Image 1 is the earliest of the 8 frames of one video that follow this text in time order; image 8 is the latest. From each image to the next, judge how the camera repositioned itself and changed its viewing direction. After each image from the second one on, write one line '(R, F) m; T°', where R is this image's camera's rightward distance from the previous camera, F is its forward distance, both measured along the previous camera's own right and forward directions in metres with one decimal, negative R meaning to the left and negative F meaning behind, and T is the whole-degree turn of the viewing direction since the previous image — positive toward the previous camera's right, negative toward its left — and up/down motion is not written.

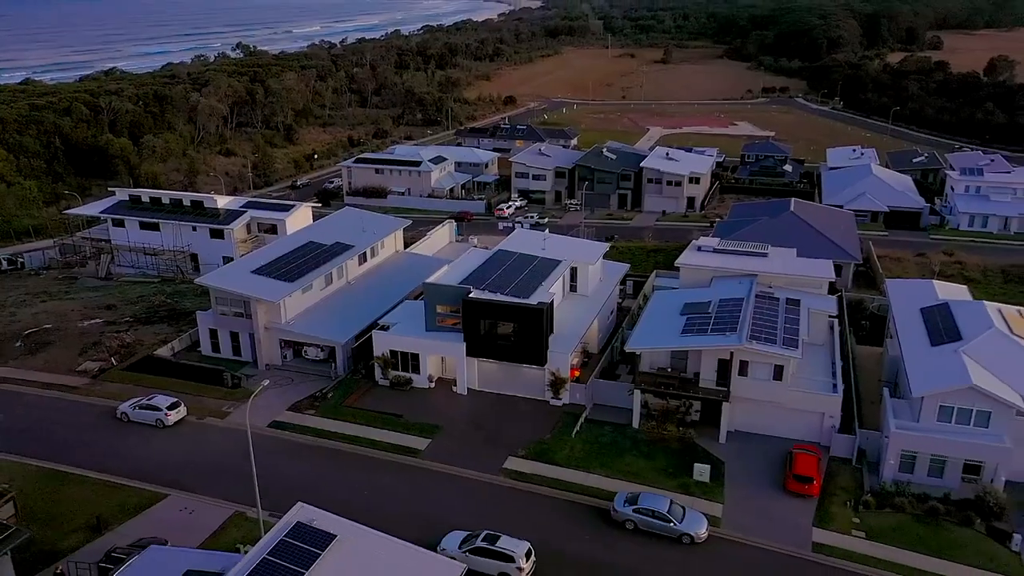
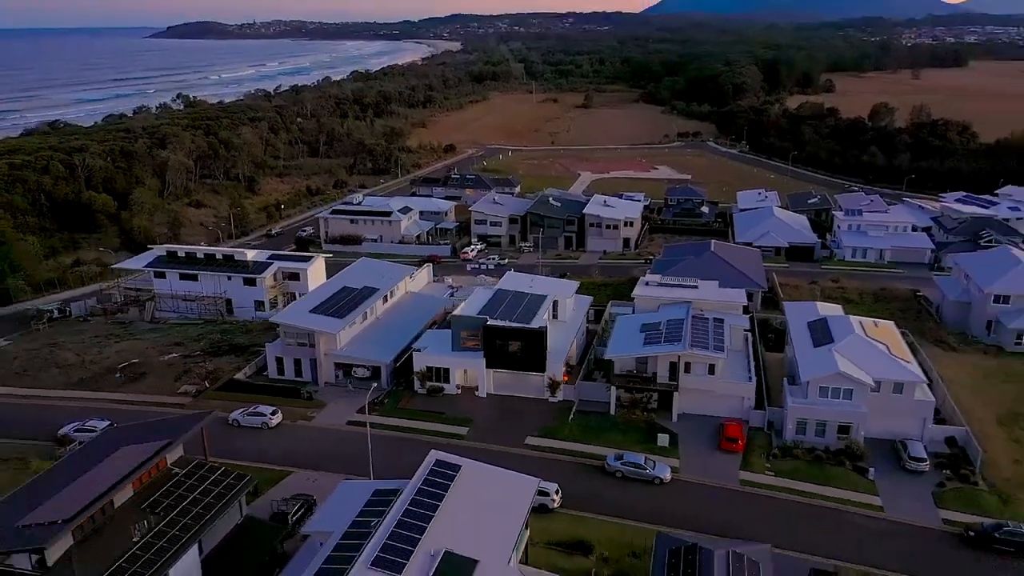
(-0.7, -1.8) m; +5°
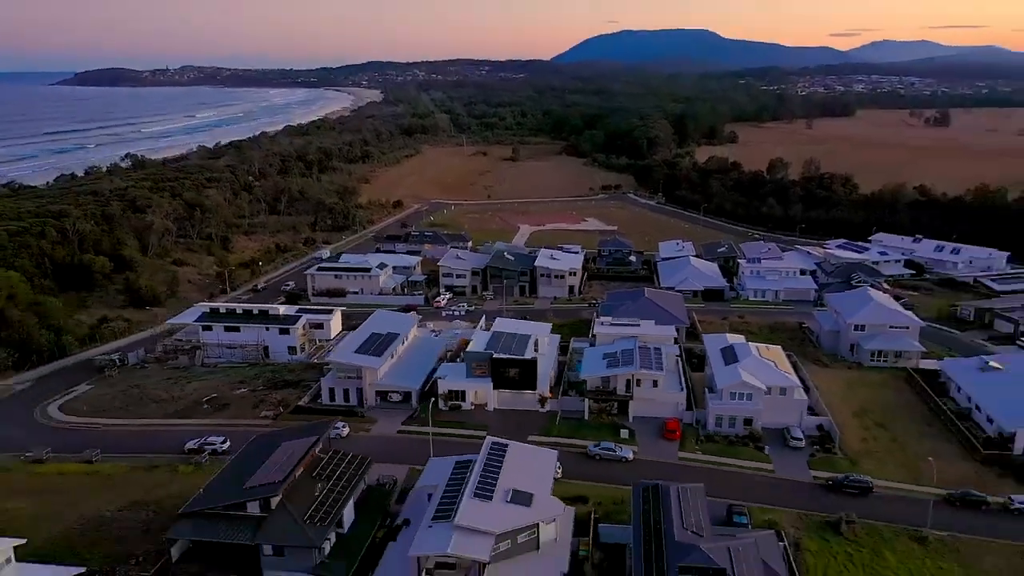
(-0.9, -2.5) m; +6°
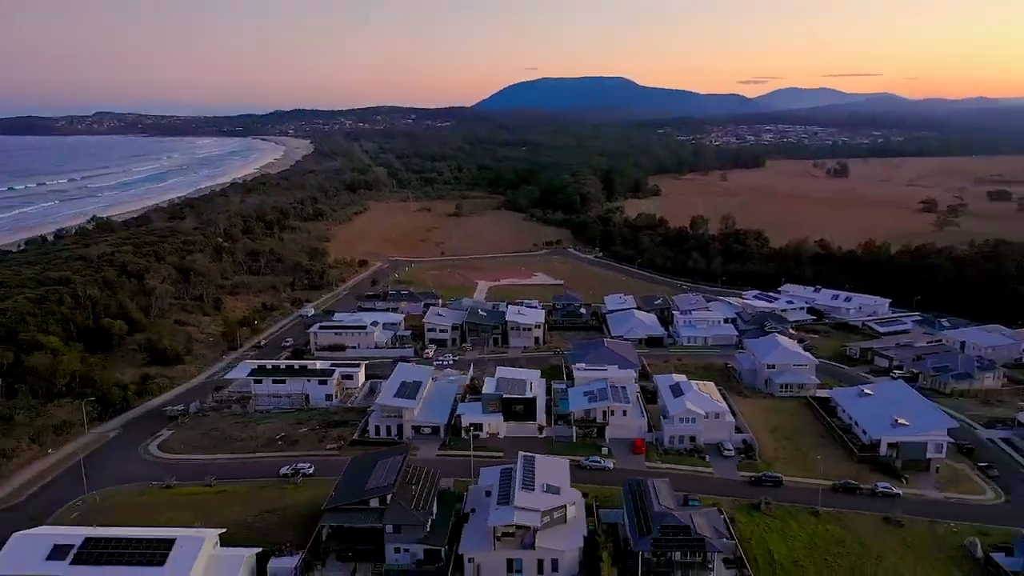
(-1.1, -3.0) m; +5°
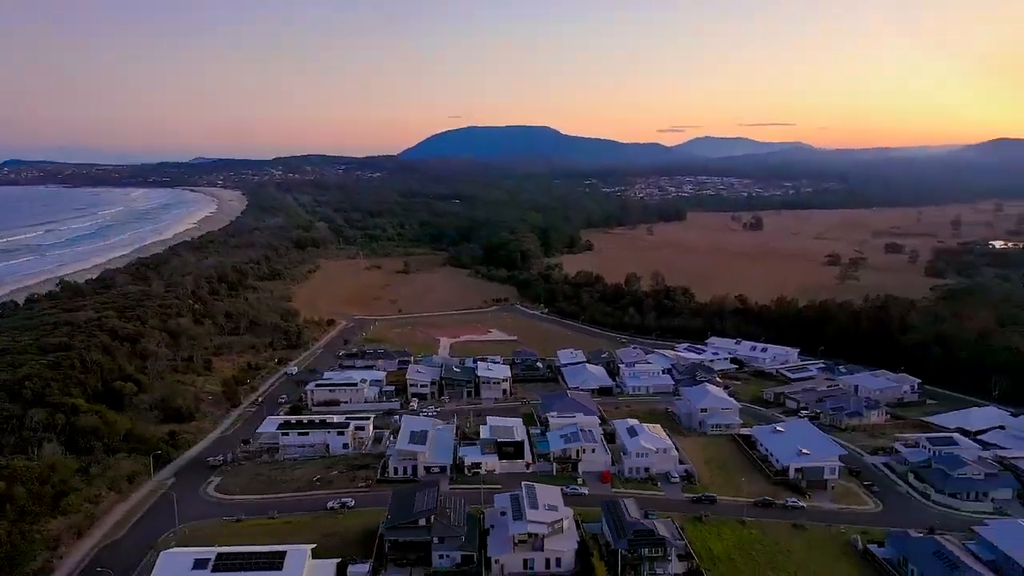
(-1.2, -3.2) m; +5°
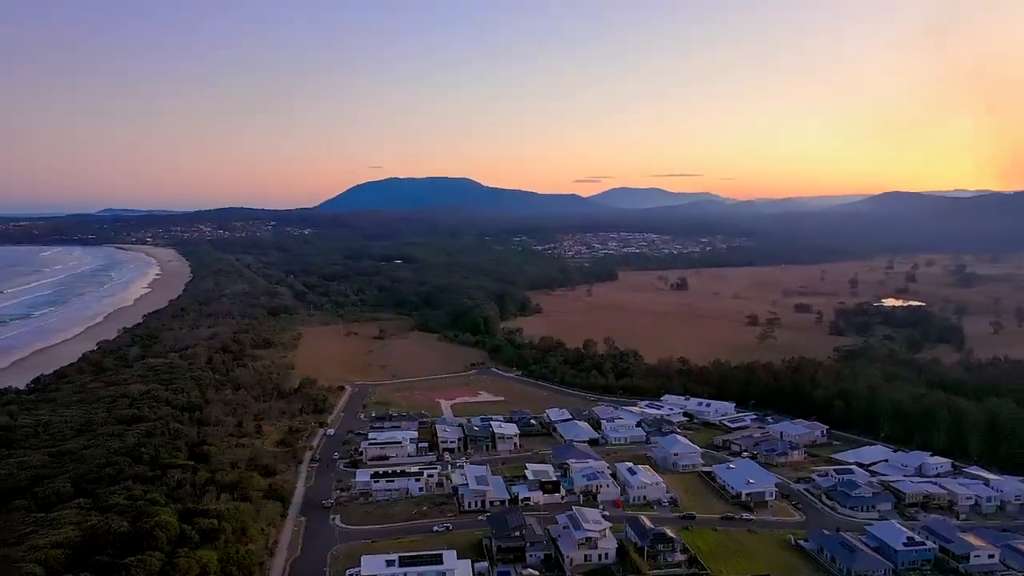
(-3.0, -6.4) m; +6°
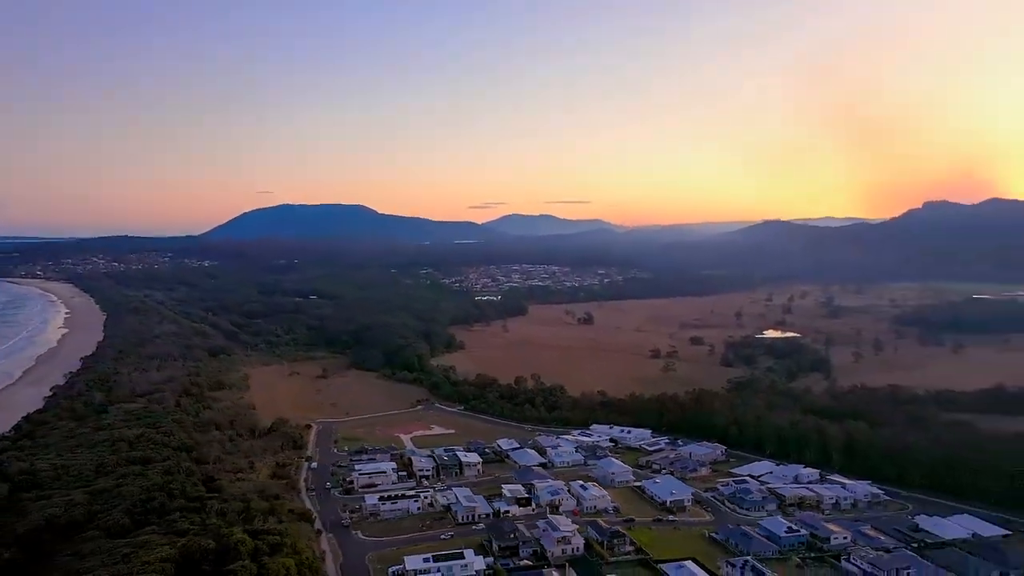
(-2.9, -6.2) m; +7°
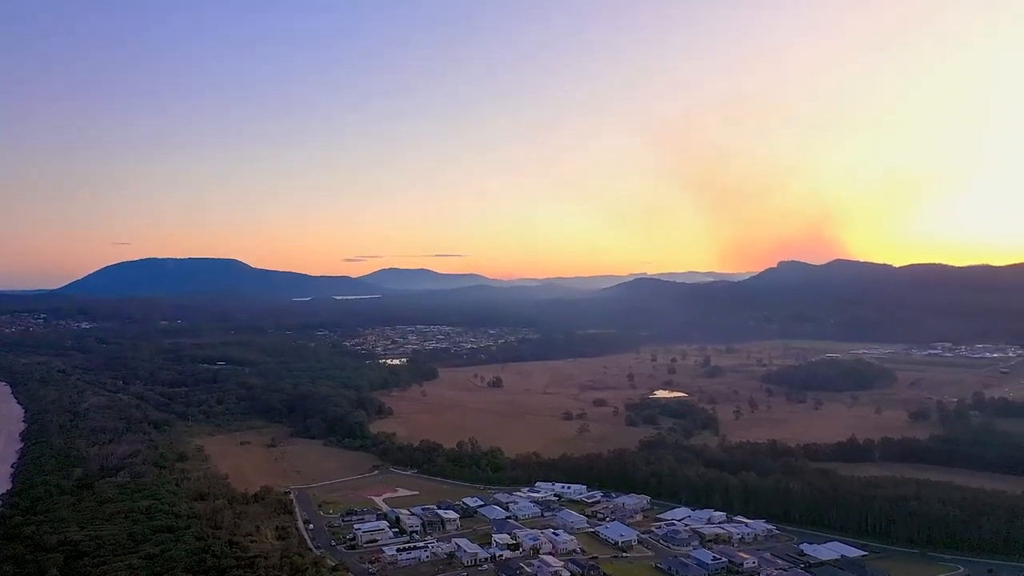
(-5.0, -7.9) m; +9°
